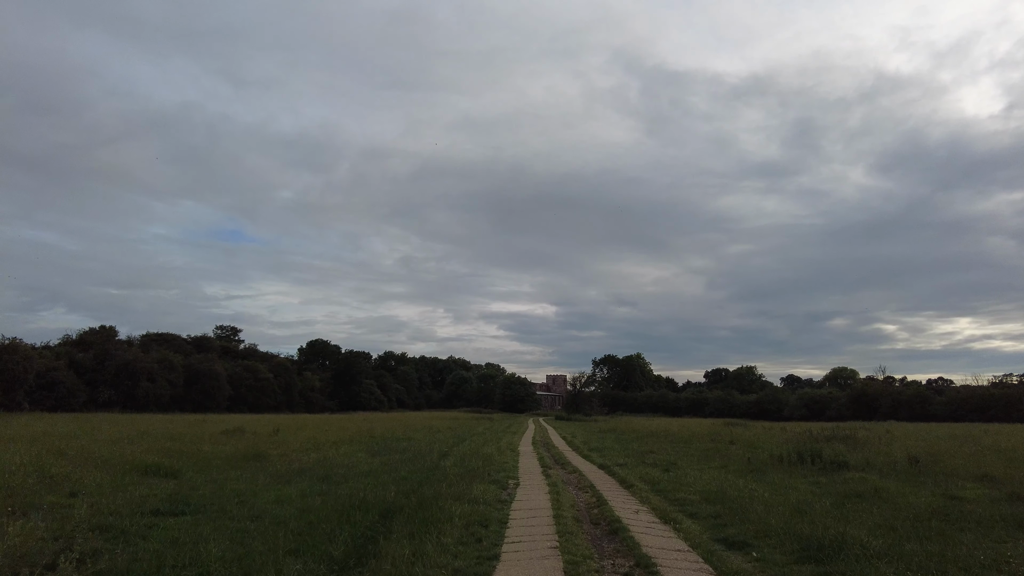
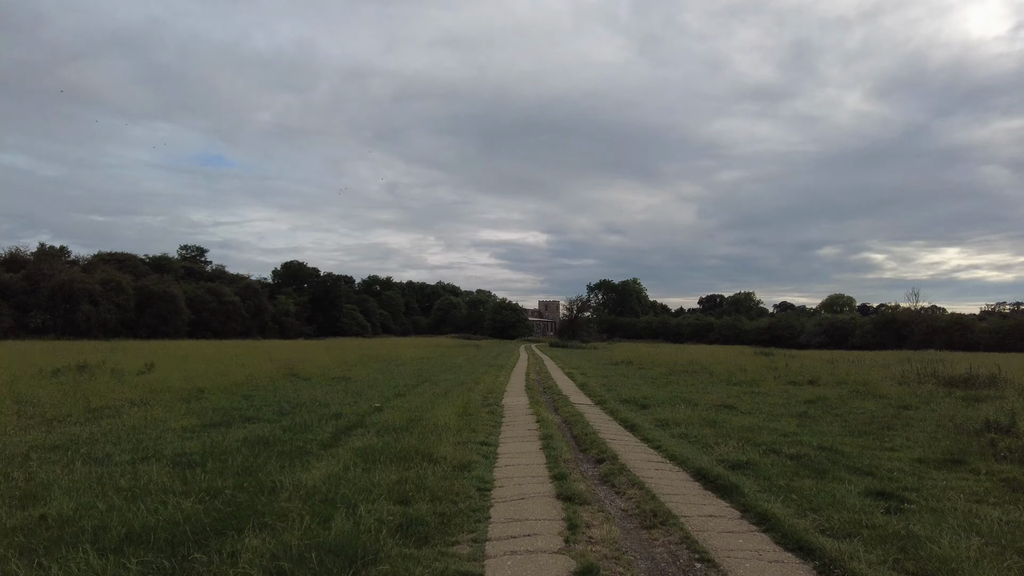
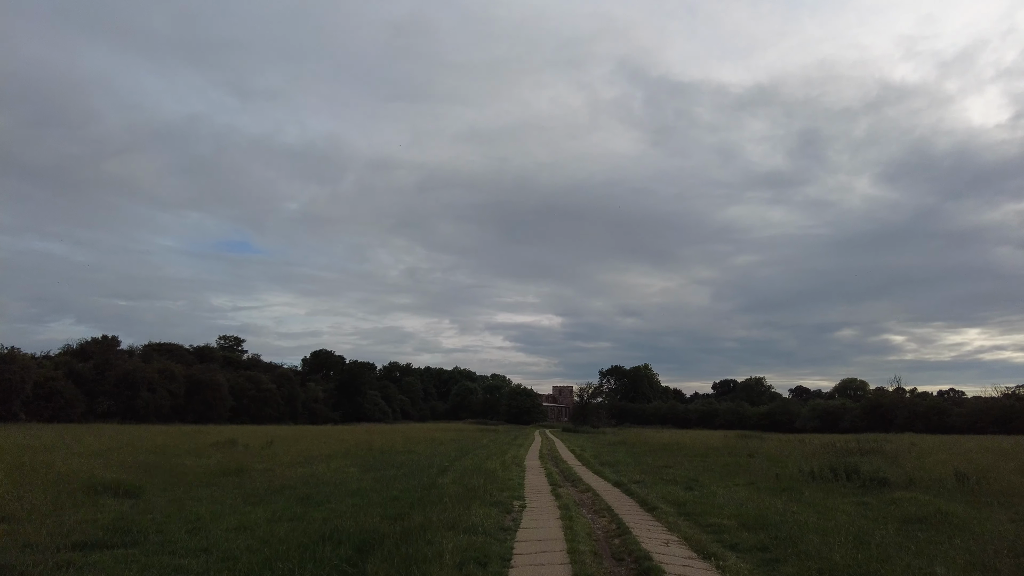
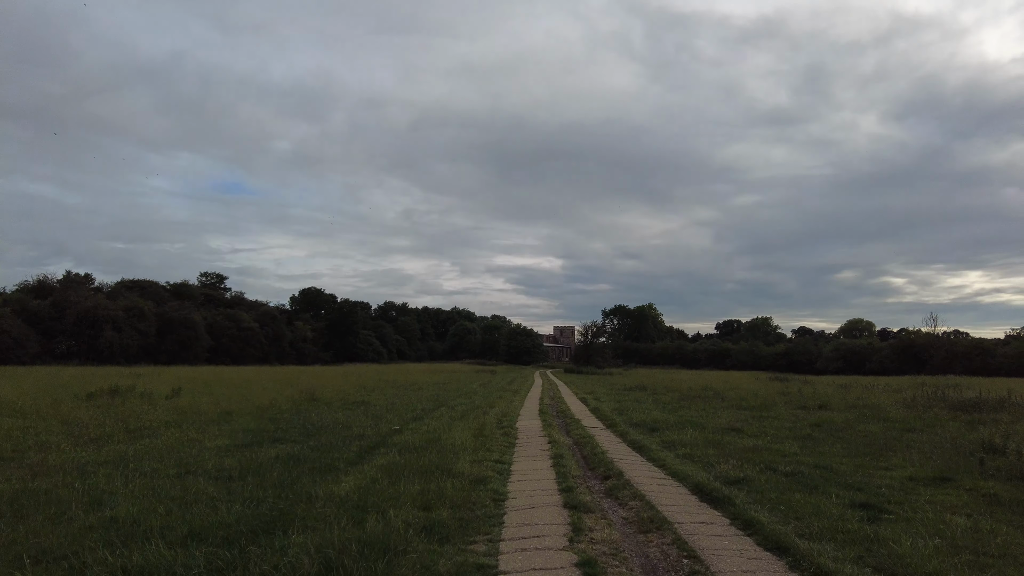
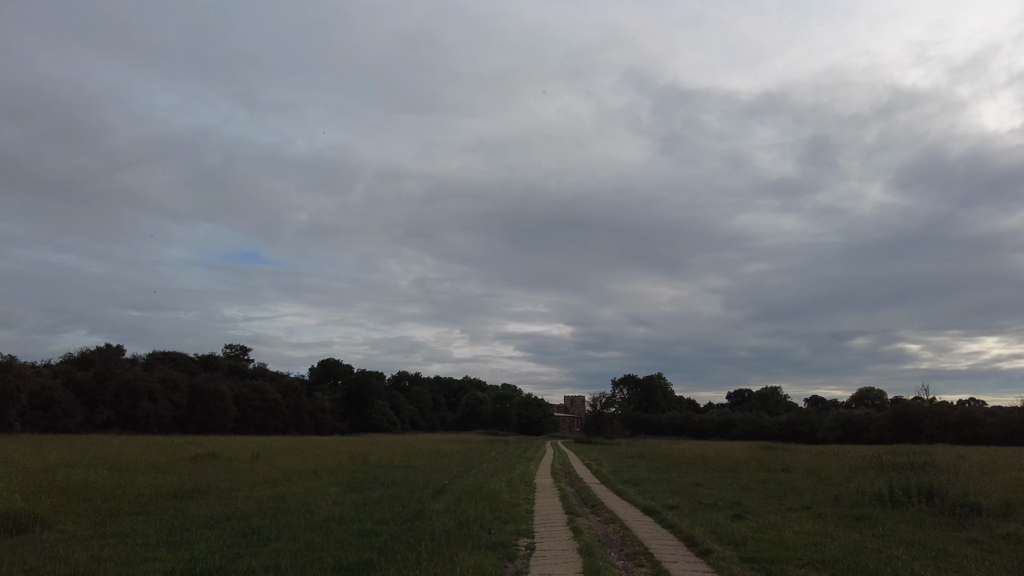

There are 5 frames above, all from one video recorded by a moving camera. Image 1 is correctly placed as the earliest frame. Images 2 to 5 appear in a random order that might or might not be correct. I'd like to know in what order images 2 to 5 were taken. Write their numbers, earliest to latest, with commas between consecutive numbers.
3, 5, 4, 2
